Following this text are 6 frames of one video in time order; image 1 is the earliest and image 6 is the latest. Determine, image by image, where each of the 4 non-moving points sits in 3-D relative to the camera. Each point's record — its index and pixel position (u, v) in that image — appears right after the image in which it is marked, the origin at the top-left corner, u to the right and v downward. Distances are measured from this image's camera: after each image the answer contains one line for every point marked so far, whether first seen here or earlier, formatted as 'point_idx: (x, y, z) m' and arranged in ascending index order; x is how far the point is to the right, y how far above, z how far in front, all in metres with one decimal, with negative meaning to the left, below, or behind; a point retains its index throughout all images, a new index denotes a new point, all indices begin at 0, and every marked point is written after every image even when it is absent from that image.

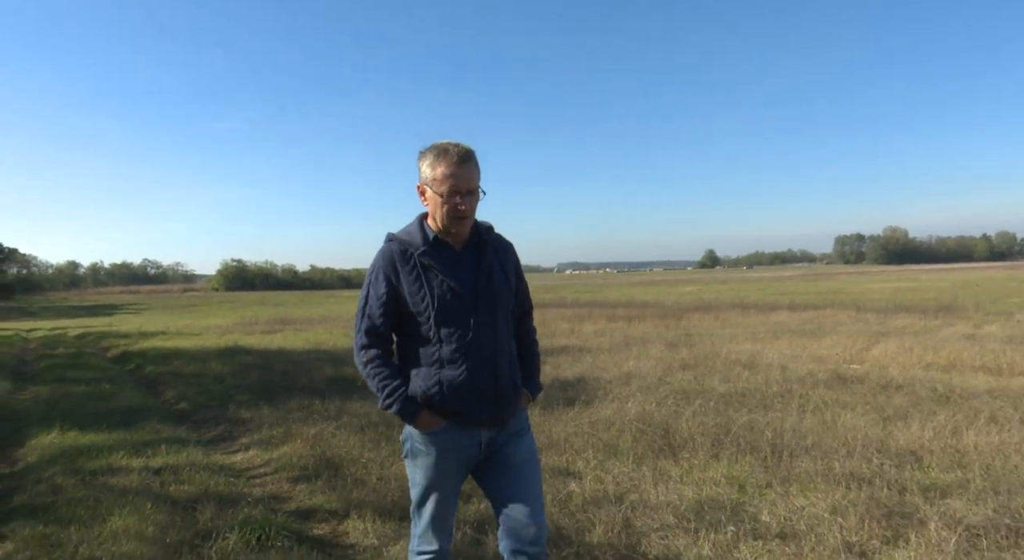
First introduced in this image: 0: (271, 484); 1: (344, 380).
0: (-2.2, -1.8, +5.6) m
1: (-3.0, -1.8, +11.1) m
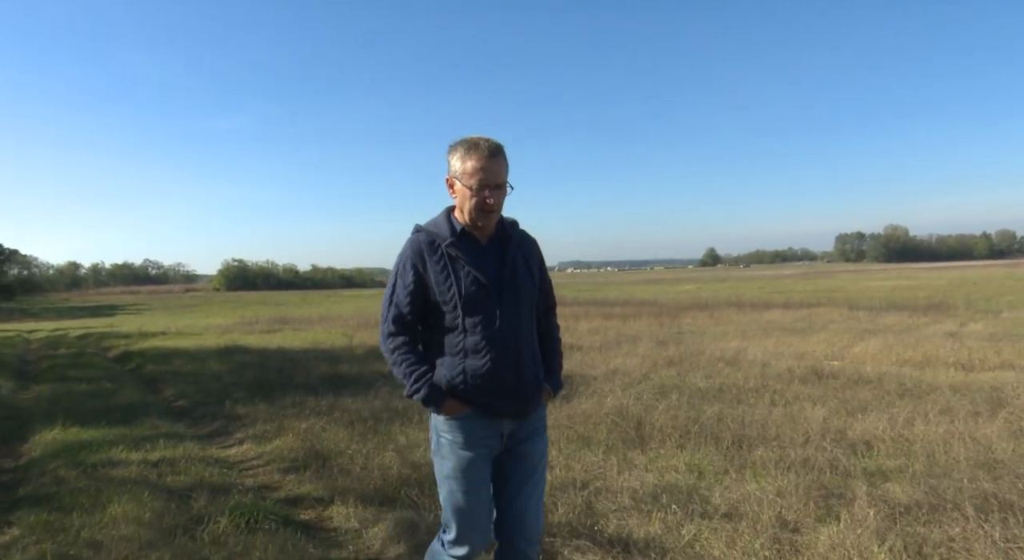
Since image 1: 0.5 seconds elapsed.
0: (-2.4, -1.8, +5.9) m
1: (-3.2, -1.8, +11.5) m
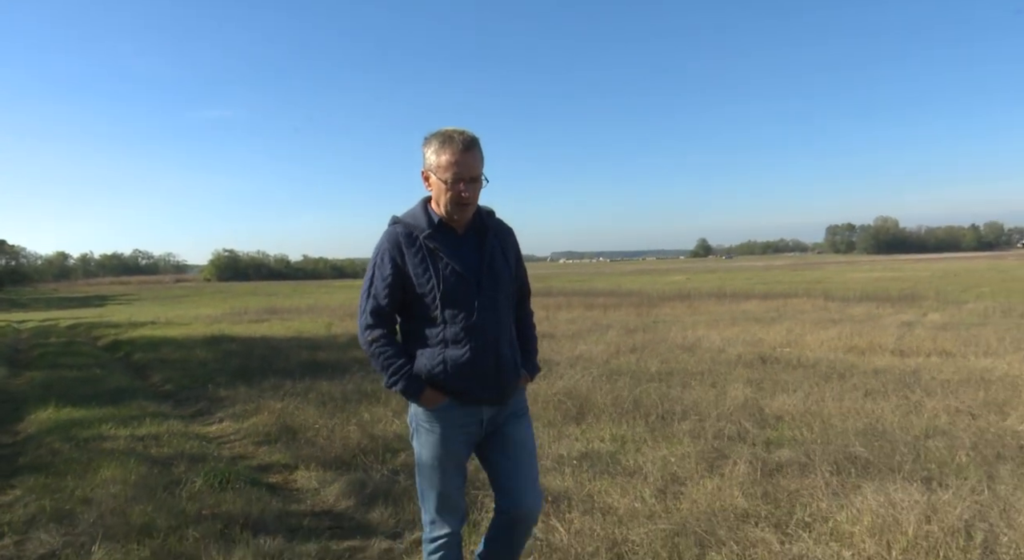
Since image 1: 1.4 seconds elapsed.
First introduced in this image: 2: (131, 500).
0: (-2.9, -1.8, +6.6) m
1: (-3.8, -1.6, +12.1) m
2: (-2.9, -1.6, +4.7) m
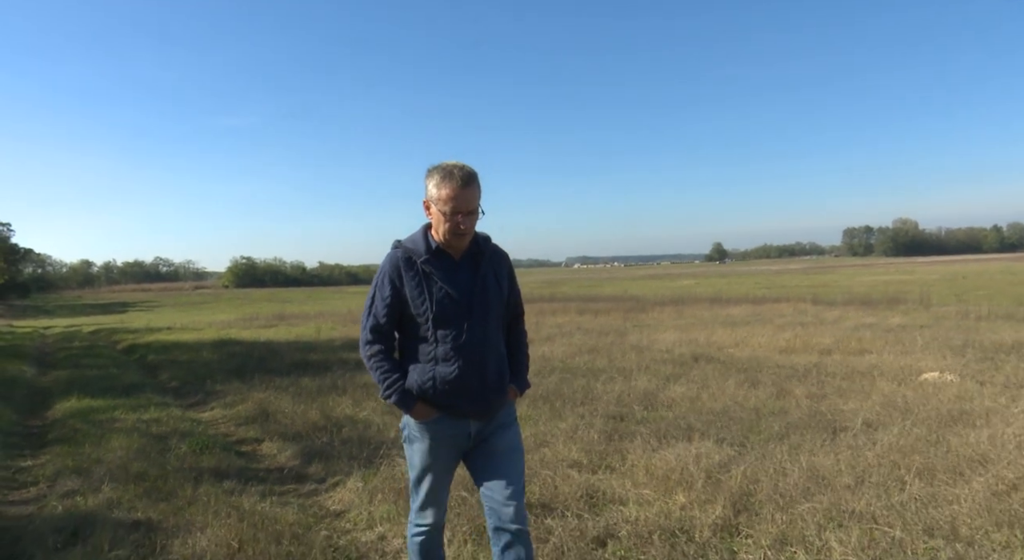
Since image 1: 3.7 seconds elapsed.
0: (-3.8, -1.9, +8.1) m
1: (-4.5, -1.8, +13.6) m
2: (-3.8, -1.8, +6.2) m
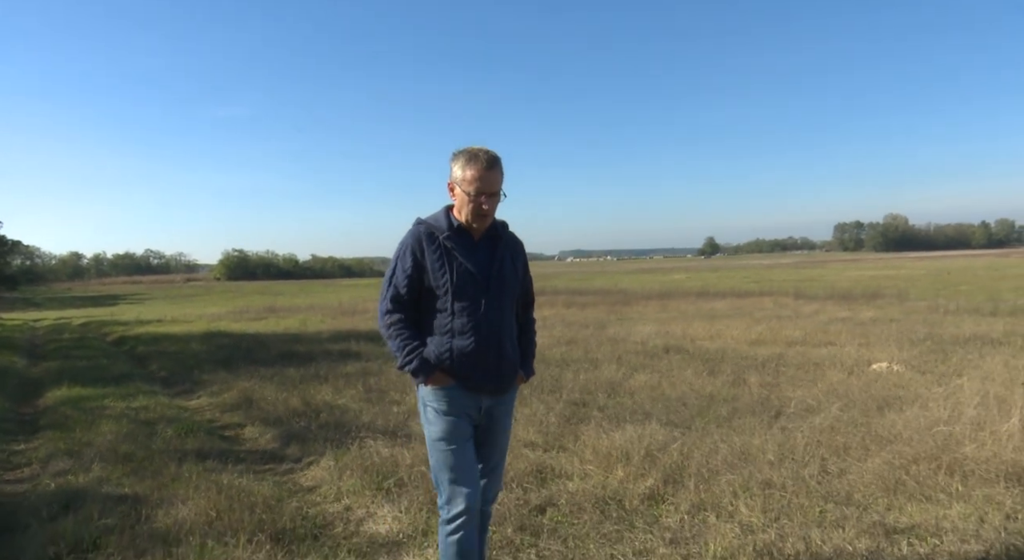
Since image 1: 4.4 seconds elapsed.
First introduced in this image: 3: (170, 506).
0: (-4.1, -1.8, +8.5) m
1: (-5.0, -1.7, +14.0) m
2: (-4.1, -1.7, +6.6) m
3: (-2.5, -1.6, +4.6) m
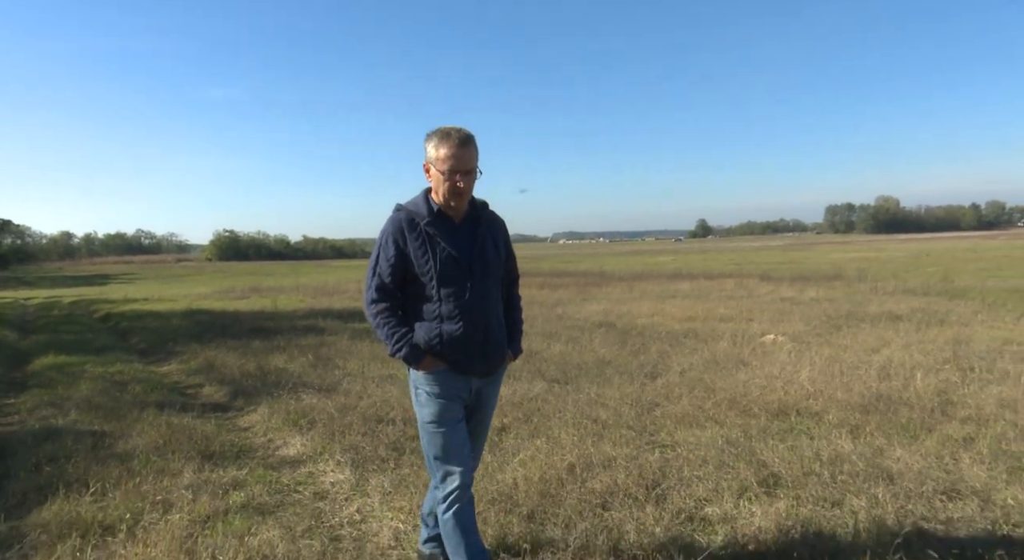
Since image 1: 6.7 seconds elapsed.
0: (-5.2, -1.5, +9.7) m
1: (-6.1, -1.2, +15.2) m
2: (-5.2, -1.4, +7.8) m
3: (-3.6, -1.5, +5.8) m
